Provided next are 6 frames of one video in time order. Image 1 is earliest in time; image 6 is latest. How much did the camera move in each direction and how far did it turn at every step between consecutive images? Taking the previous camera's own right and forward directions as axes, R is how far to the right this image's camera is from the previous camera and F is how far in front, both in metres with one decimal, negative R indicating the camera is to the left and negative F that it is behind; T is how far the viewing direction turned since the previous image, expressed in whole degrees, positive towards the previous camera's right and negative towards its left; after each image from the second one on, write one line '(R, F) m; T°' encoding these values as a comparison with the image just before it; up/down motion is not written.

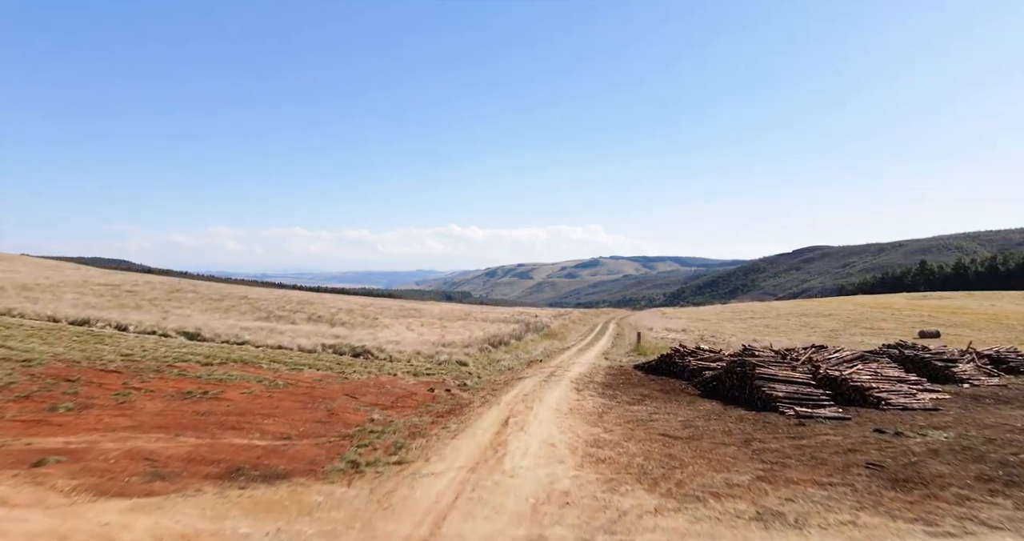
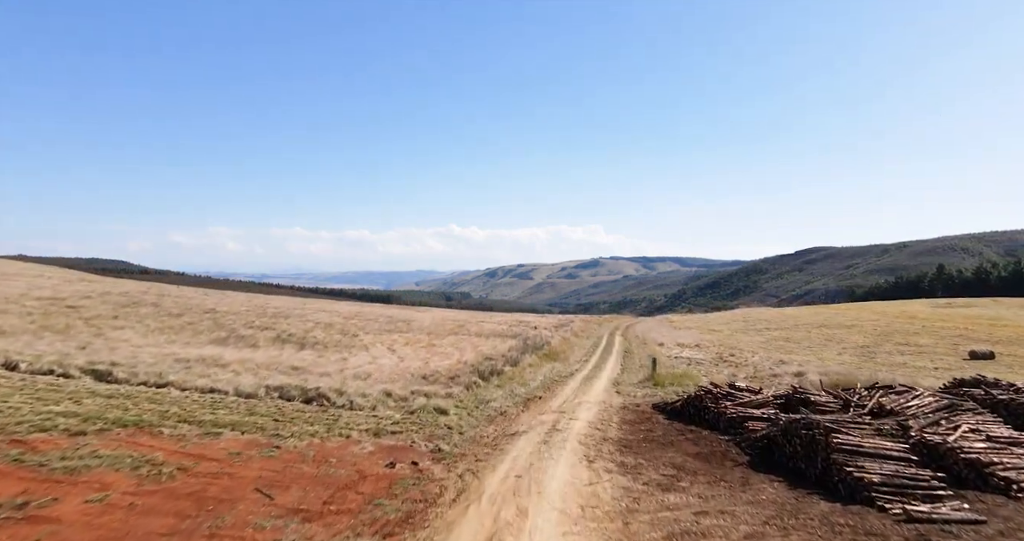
(+0.3, +4.6) m; 0°
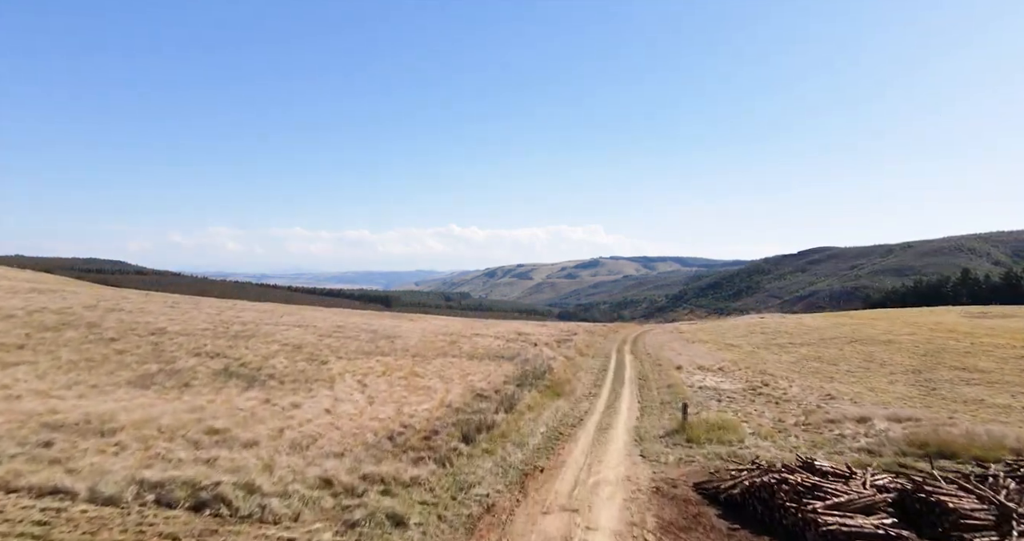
(+0.2, +5.8) m; 0°
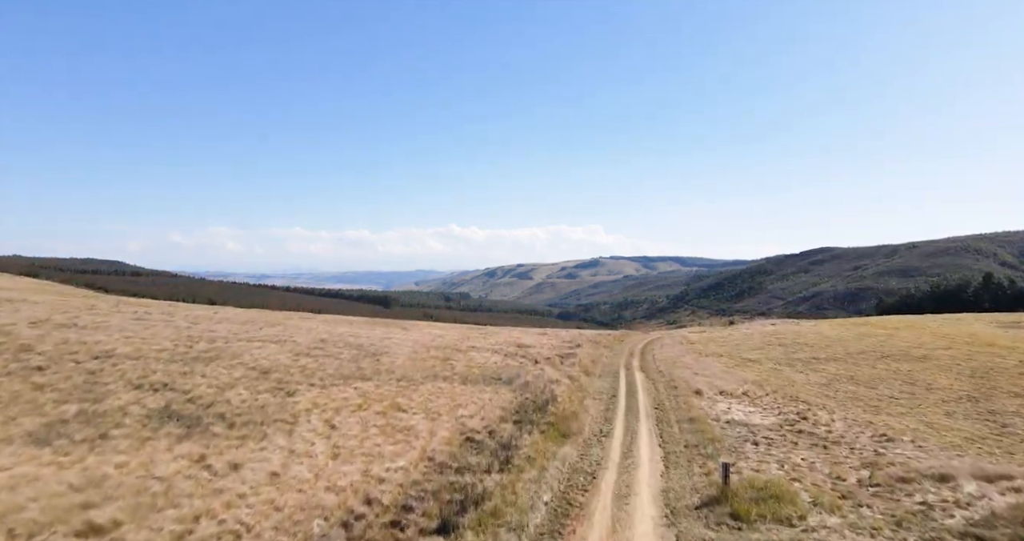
(+0.1, +4.7) m; 0°
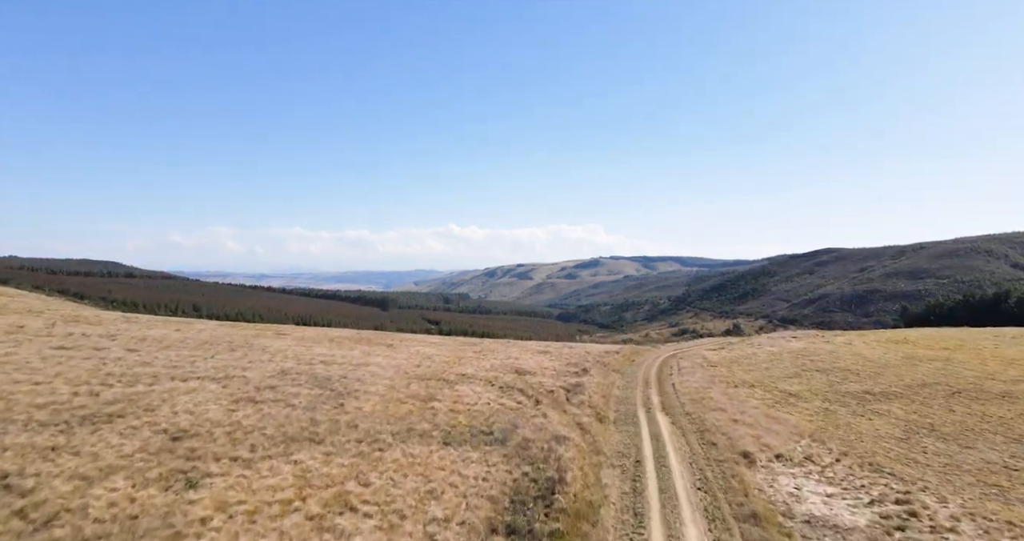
(+0.3, +8.4) m; 0°
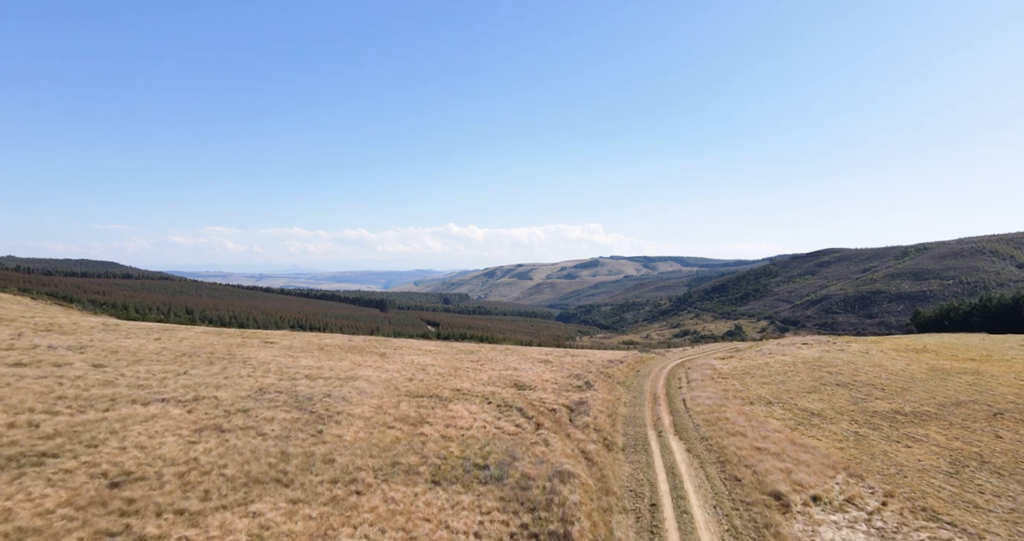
(+0.1, +3.7) m; 0°
